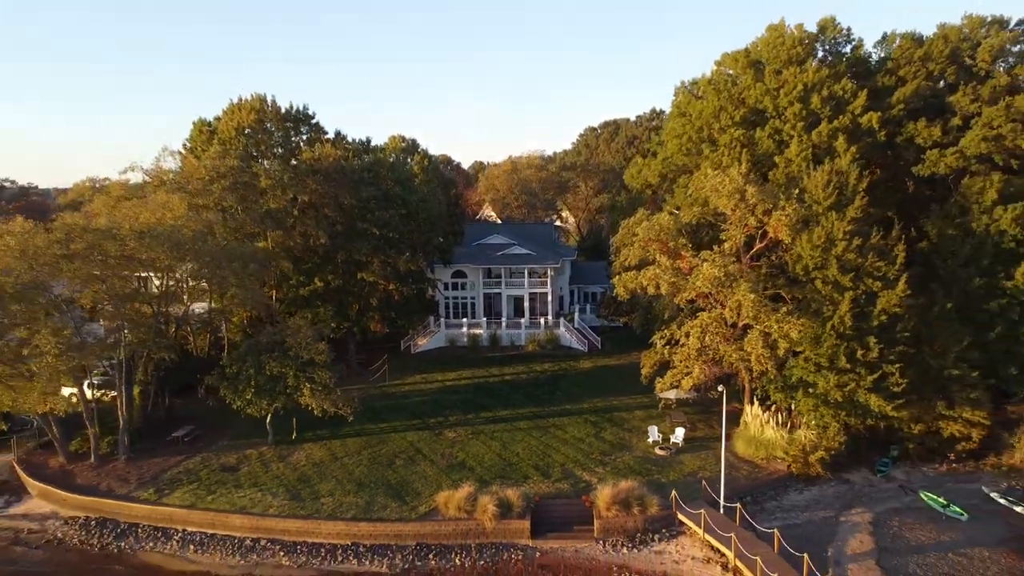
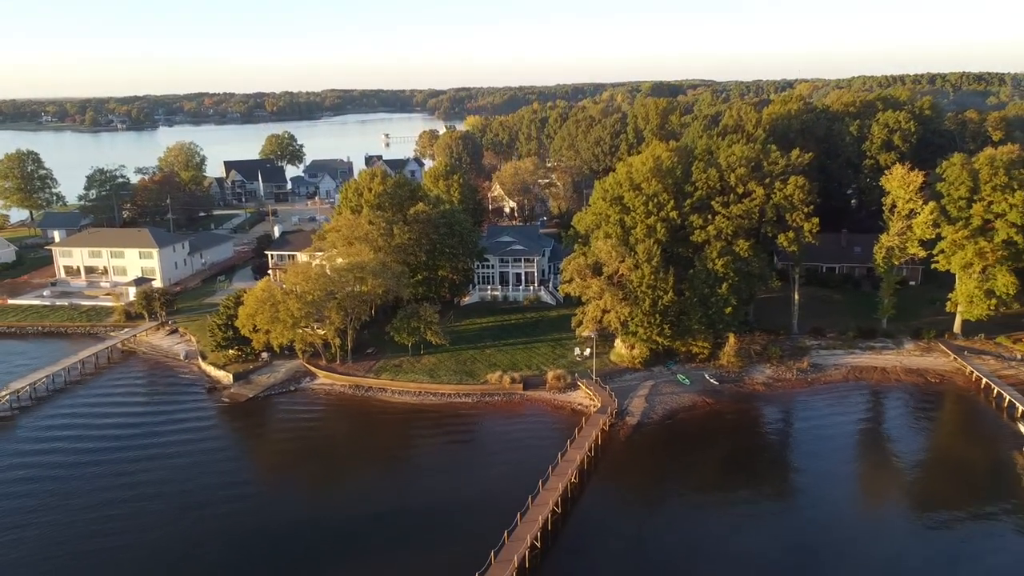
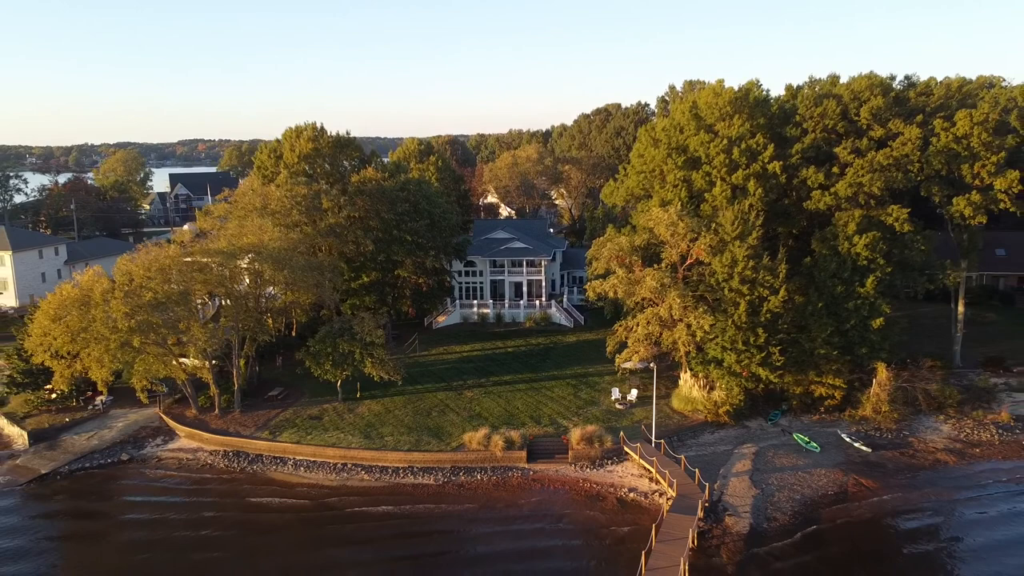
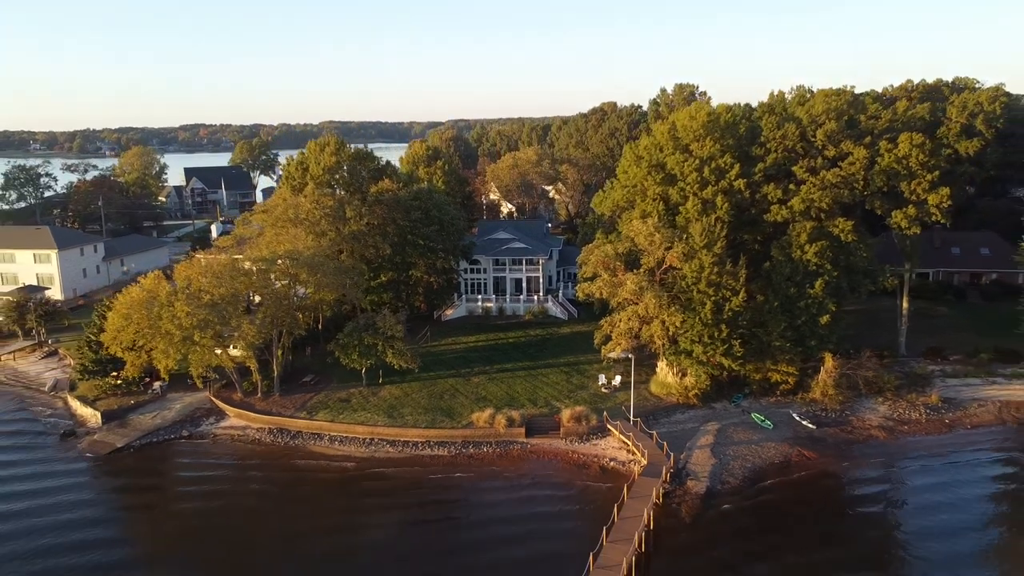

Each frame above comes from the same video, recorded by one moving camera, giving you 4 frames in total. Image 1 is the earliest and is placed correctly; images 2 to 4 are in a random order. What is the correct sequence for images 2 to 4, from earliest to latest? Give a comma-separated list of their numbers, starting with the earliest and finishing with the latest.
3, 4, 2
